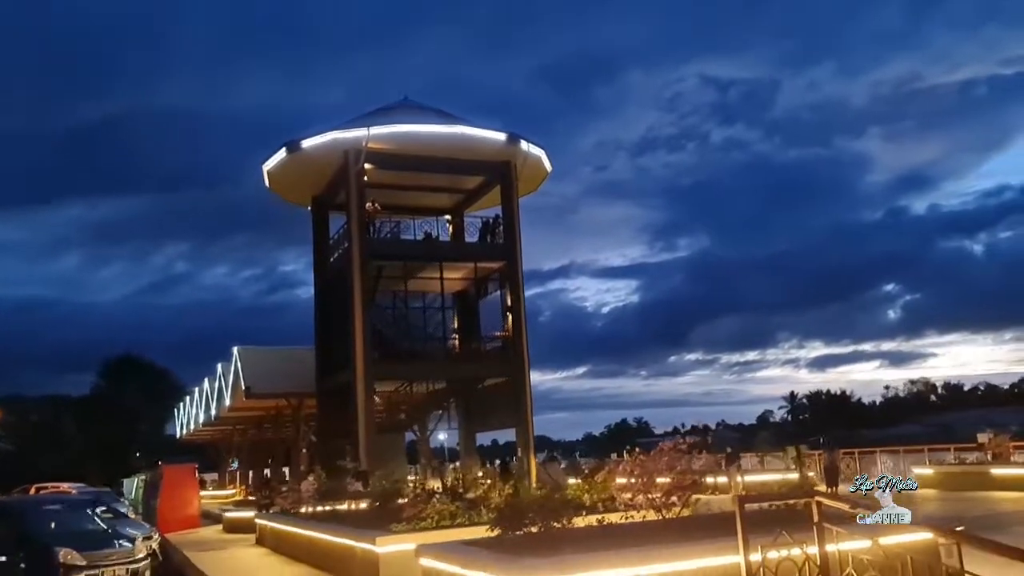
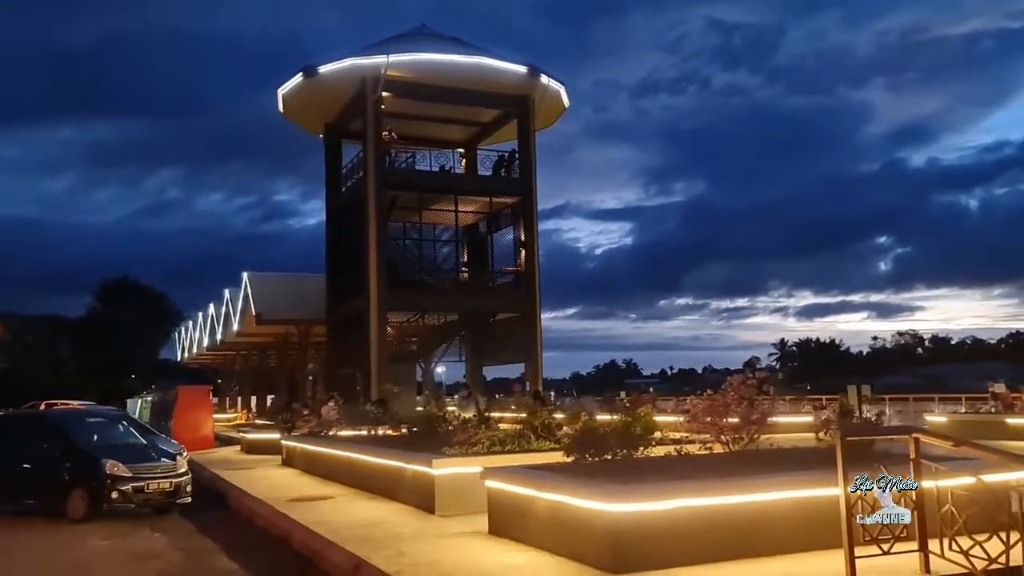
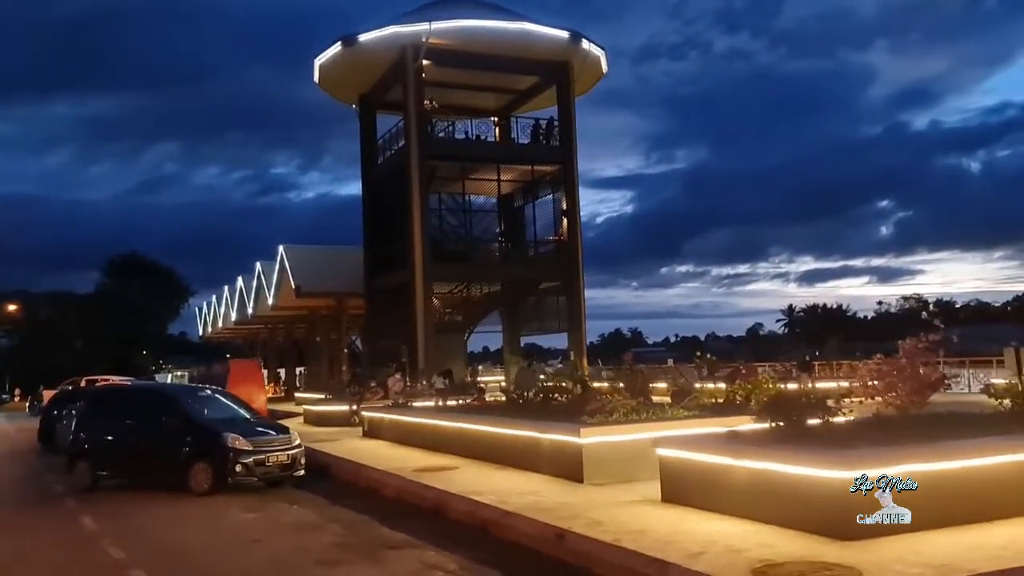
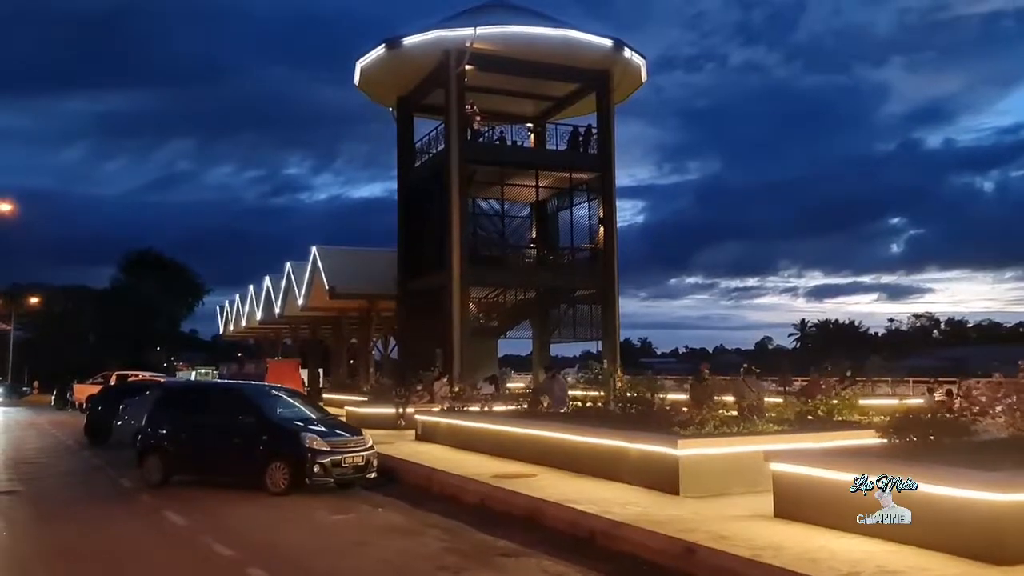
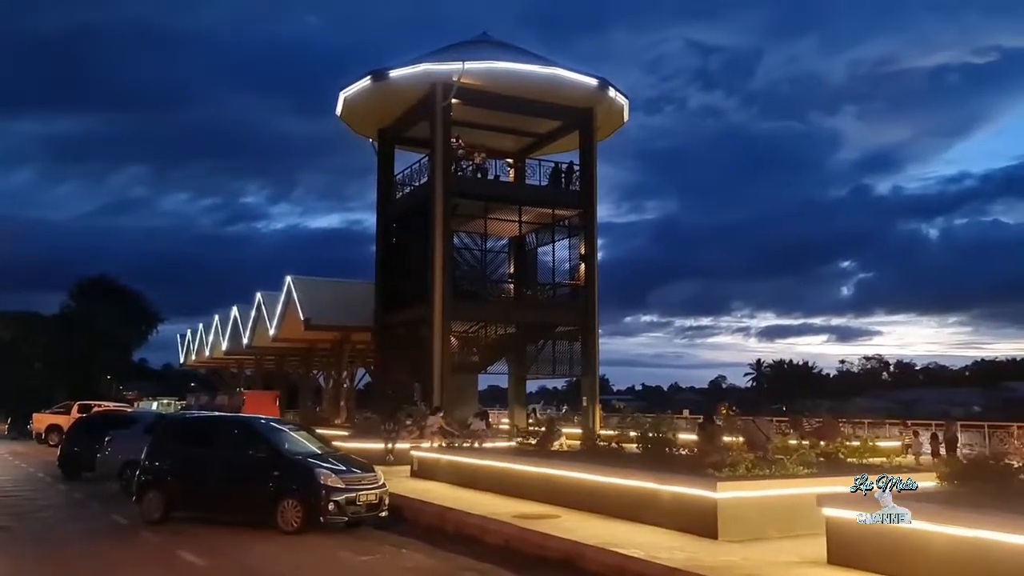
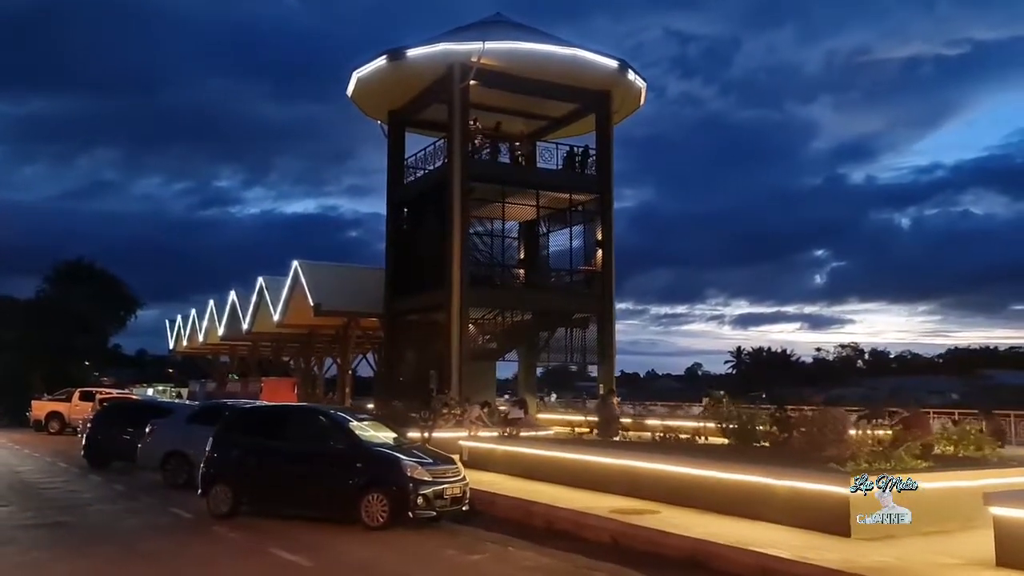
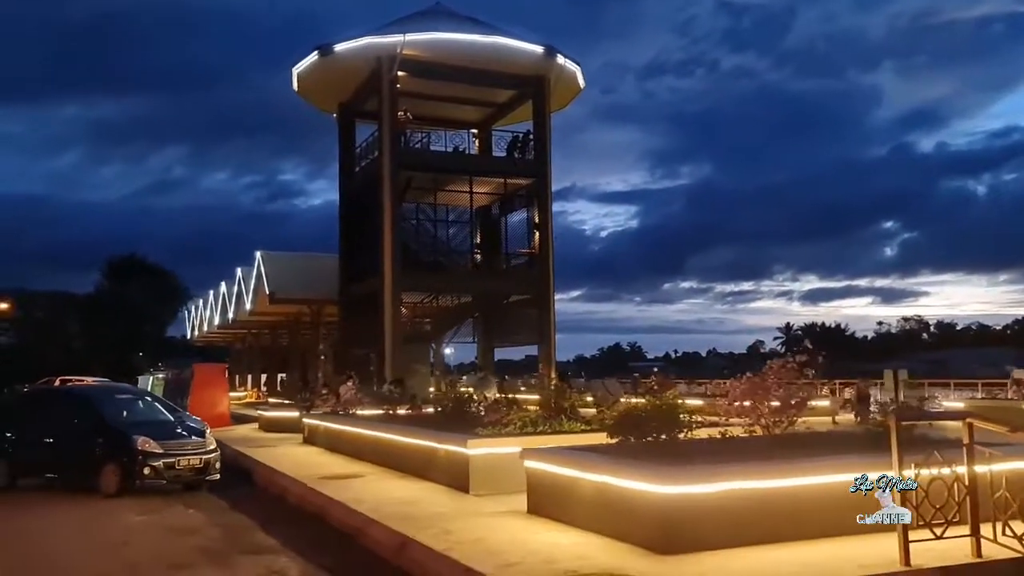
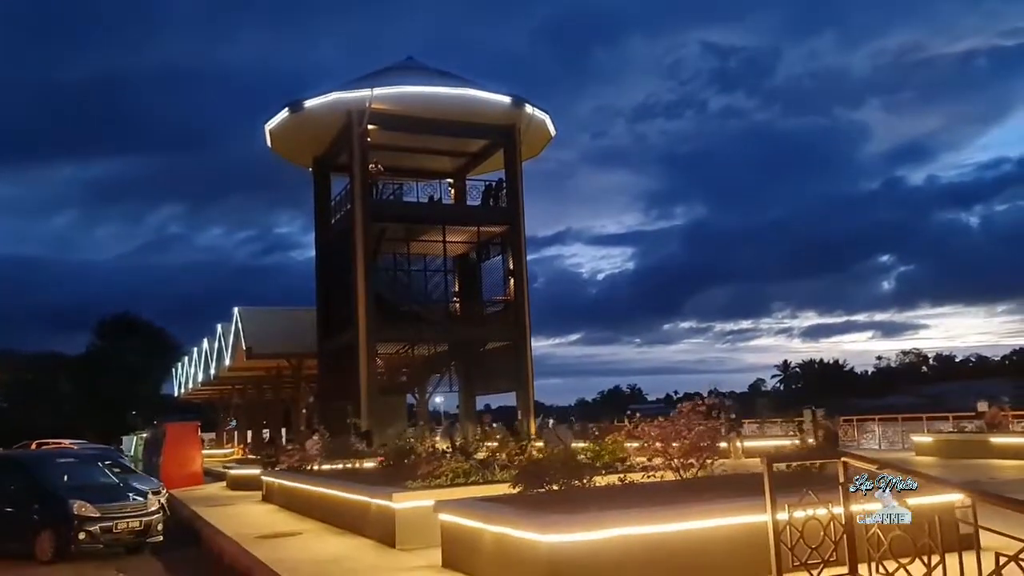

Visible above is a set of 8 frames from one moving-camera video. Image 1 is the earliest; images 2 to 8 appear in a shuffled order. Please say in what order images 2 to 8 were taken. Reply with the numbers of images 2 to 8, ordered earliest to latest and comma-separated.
8, 2, 7, 3, 4, 5, 6
